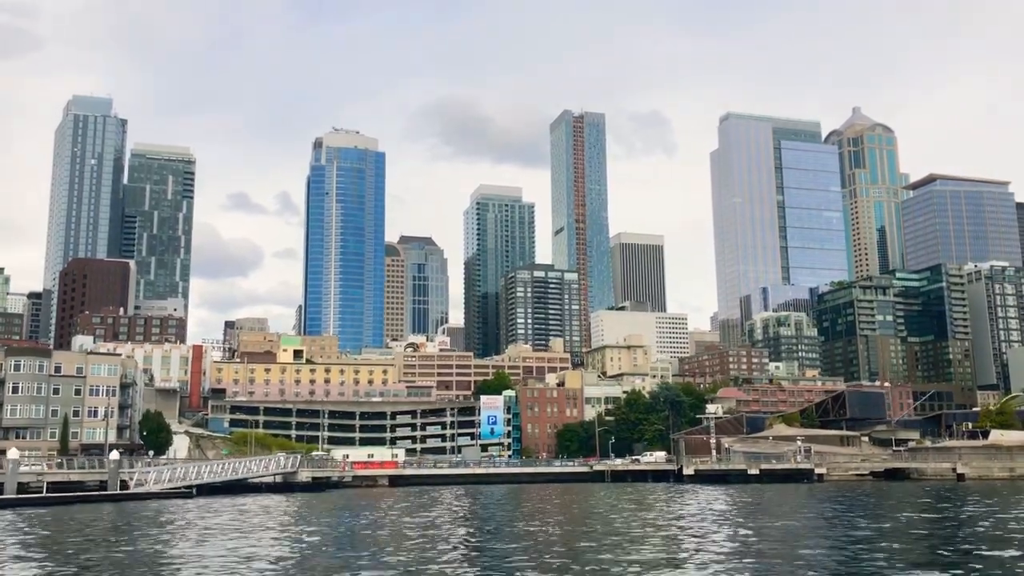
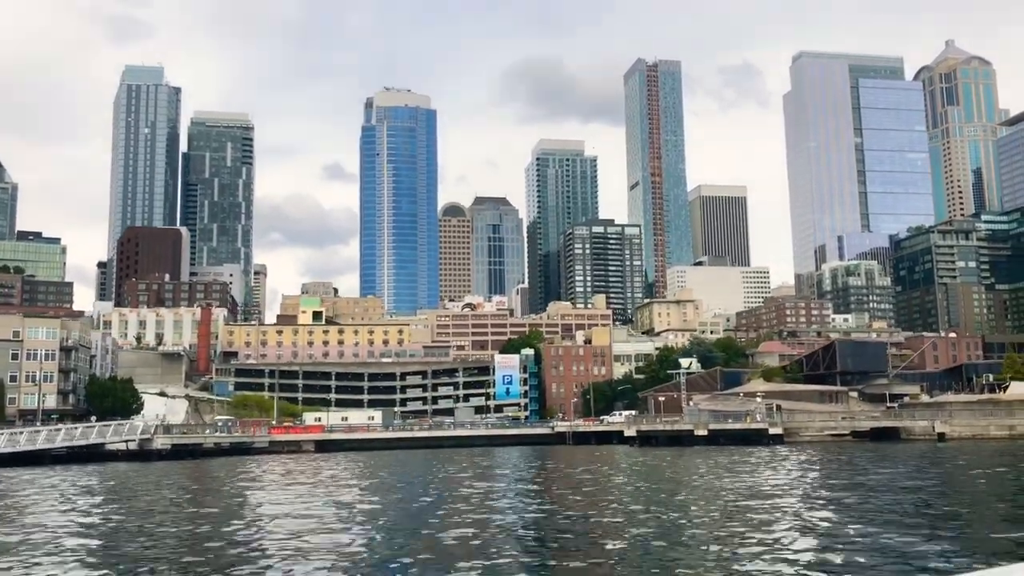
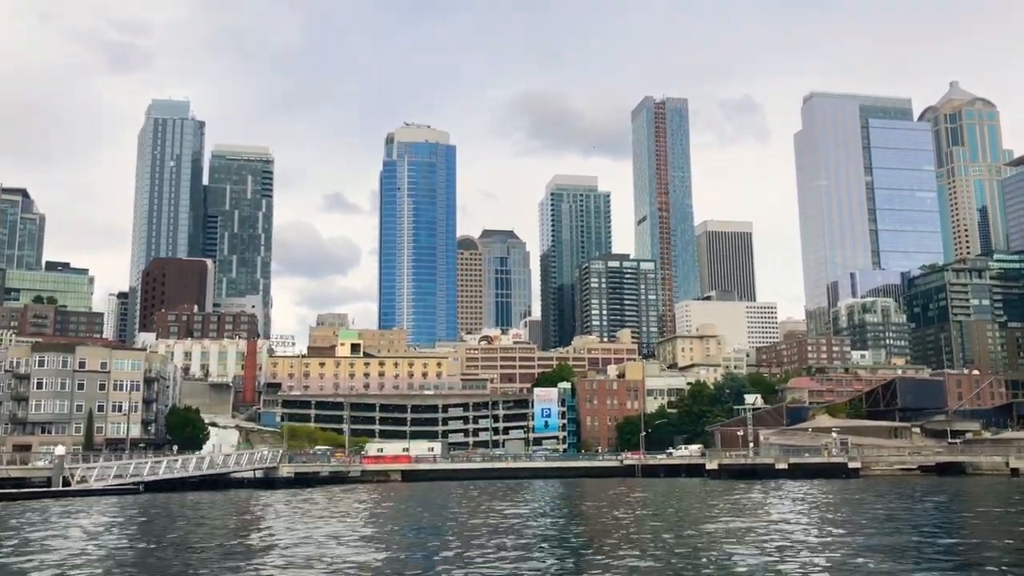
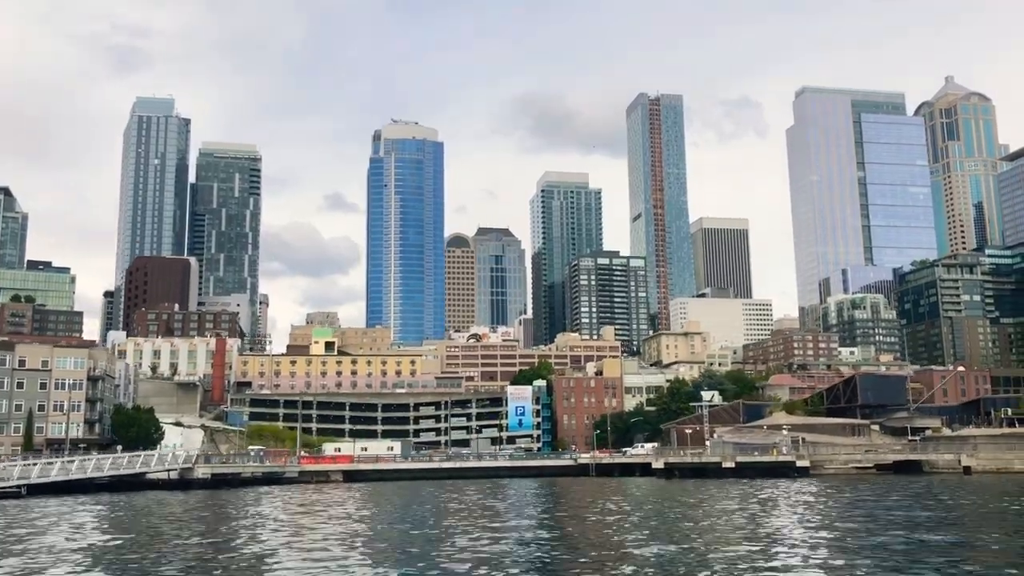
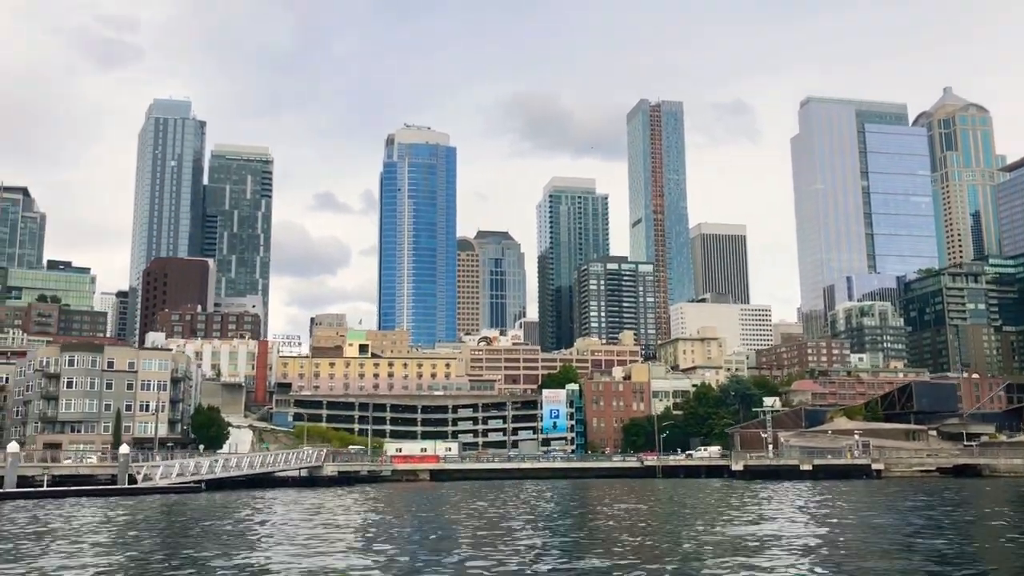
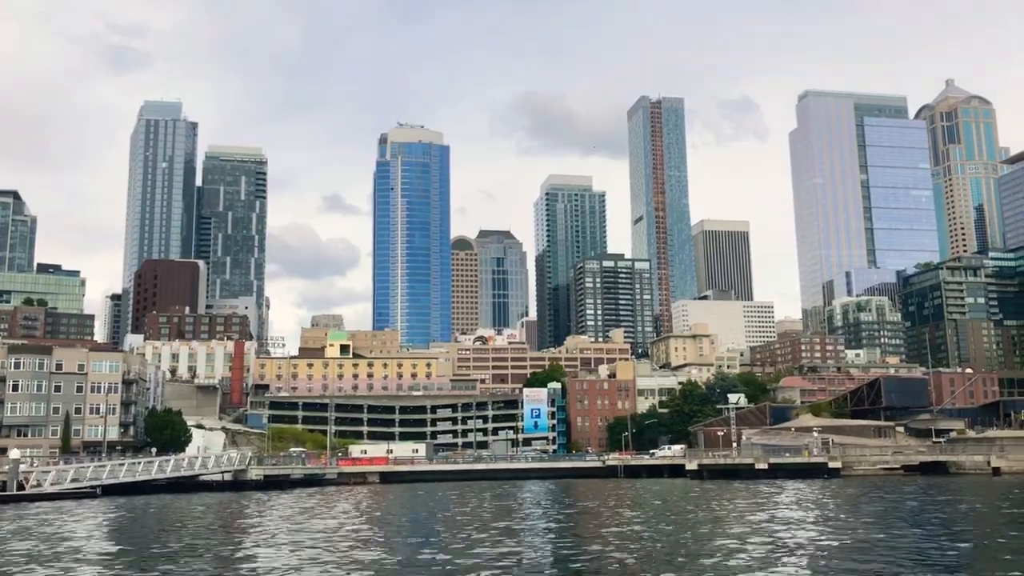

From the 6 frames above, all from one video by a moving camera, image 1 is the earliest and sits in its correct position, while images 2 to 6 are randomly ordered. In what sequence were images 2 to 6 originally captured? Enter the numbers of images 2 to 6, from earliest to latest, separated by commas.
5, 3, 6, 4, 2
